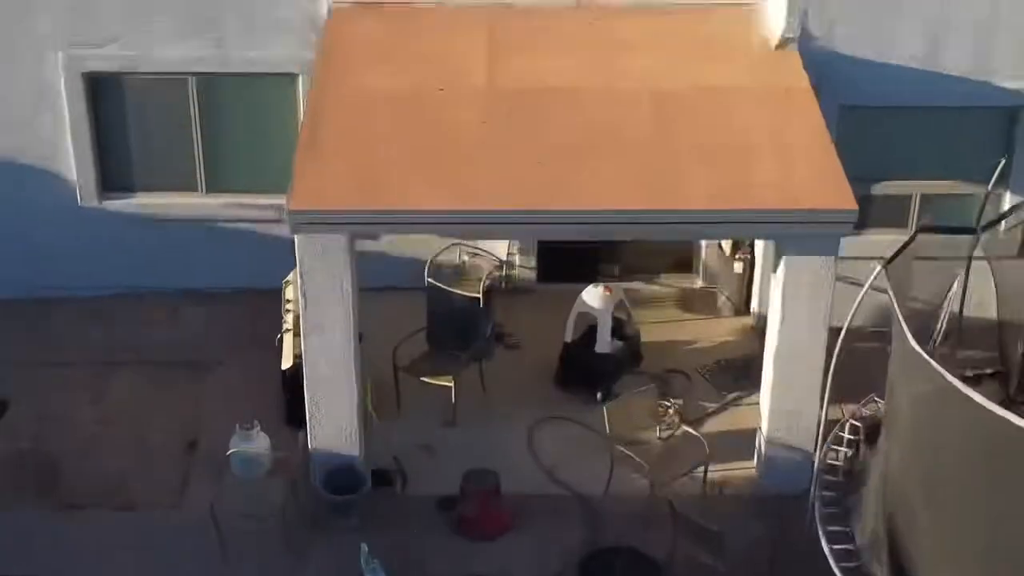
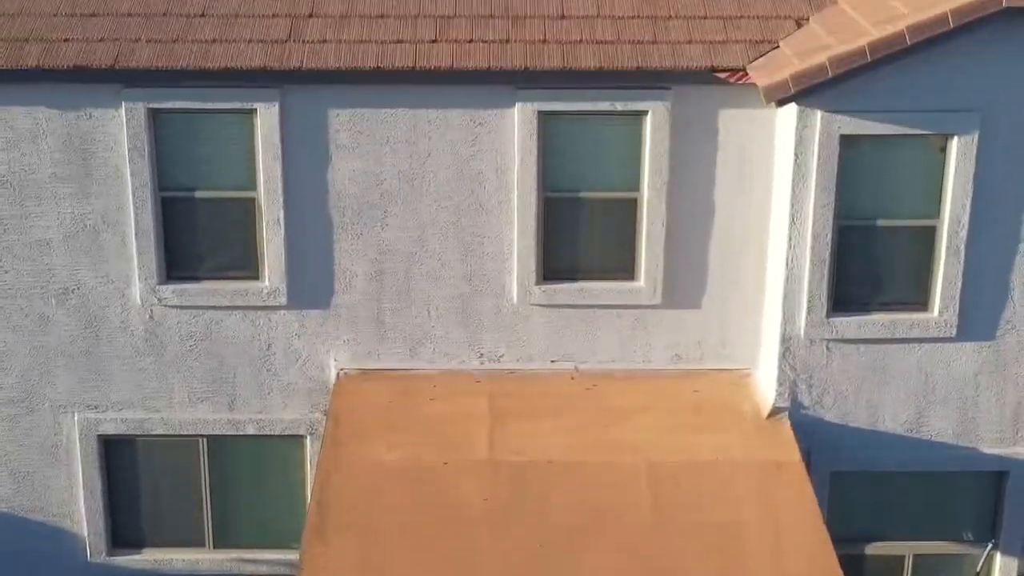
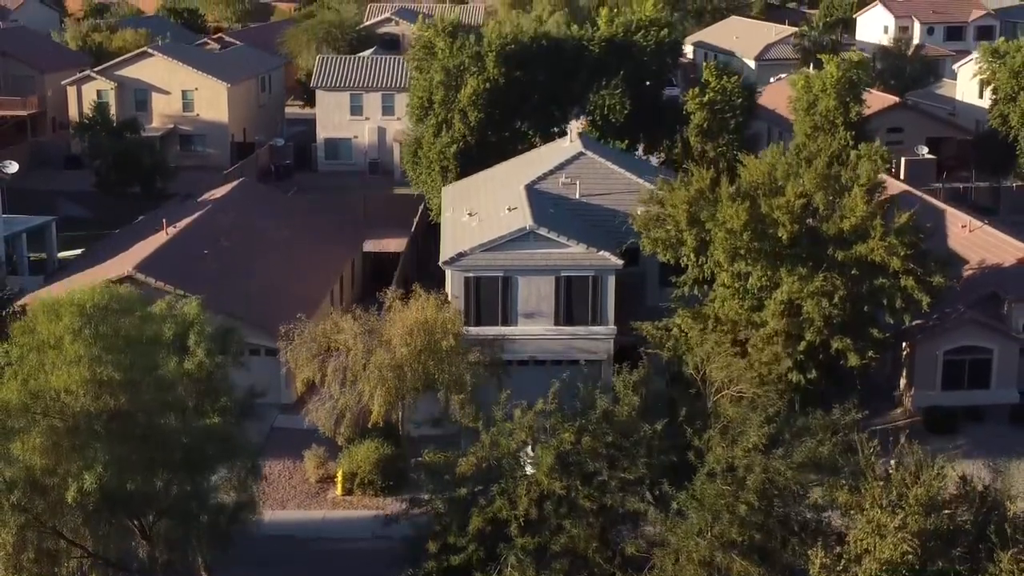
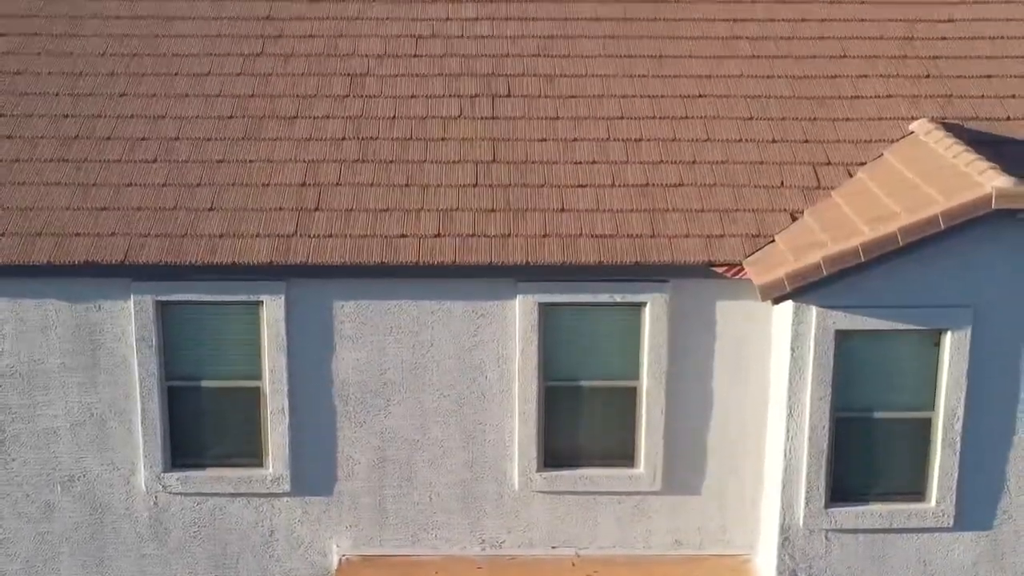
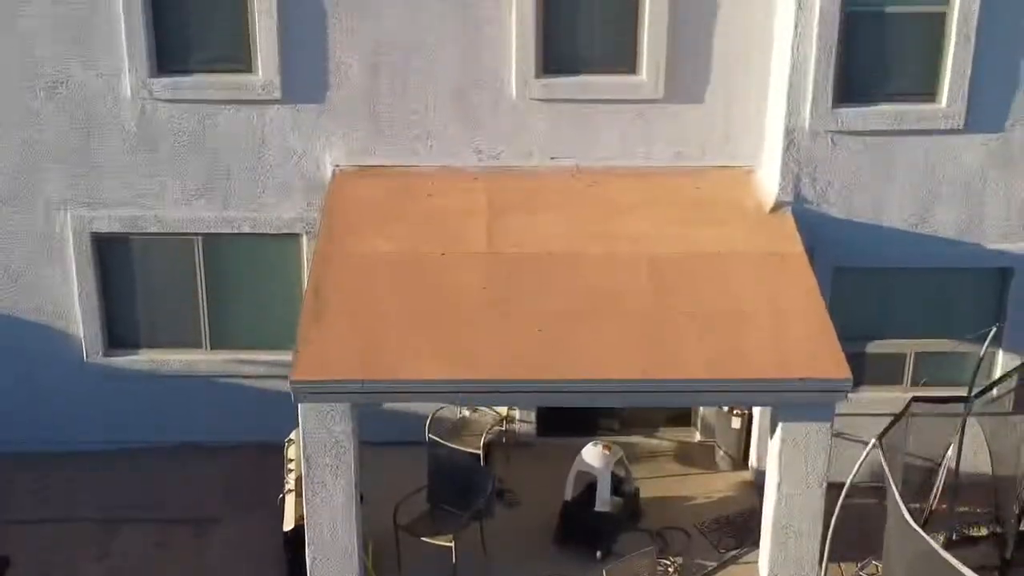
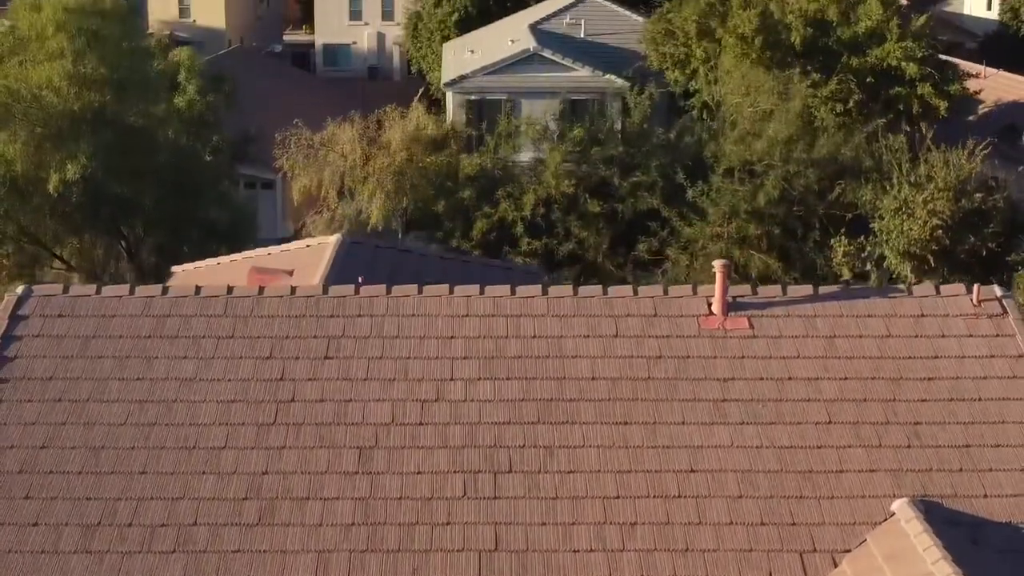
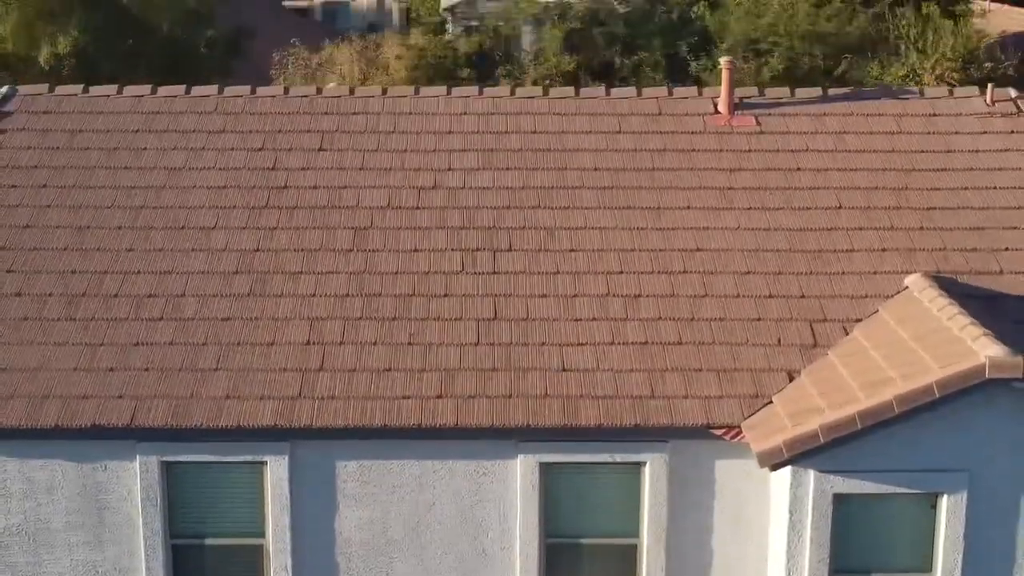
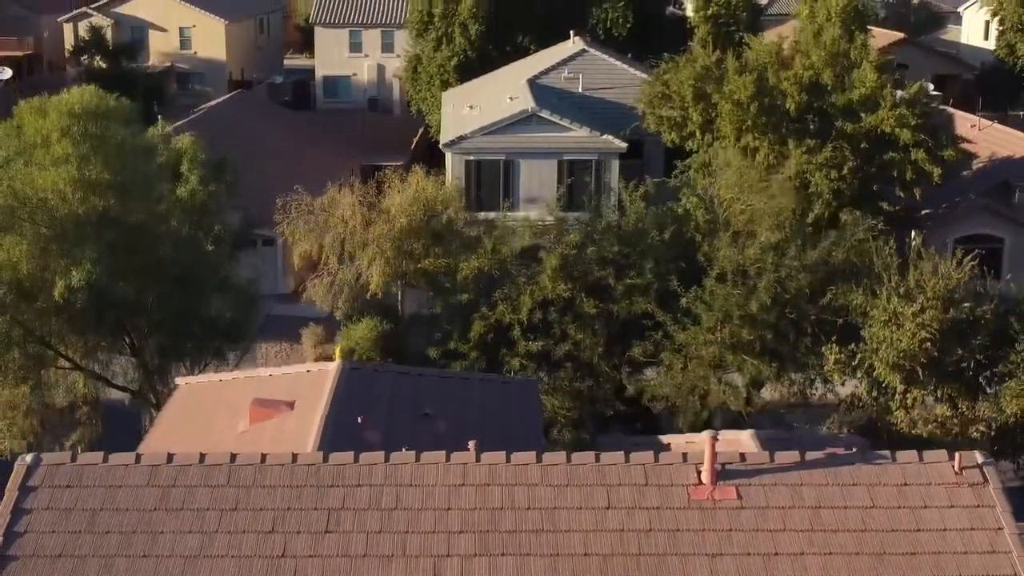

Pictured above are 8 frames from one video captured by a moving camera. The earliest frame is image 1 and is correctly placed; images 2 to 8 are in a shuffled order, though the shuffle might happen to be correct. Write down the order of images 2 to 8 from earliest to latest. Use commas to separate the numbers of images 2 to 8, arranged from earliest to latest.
5, 2, 4, 7, 6, 8, 3
